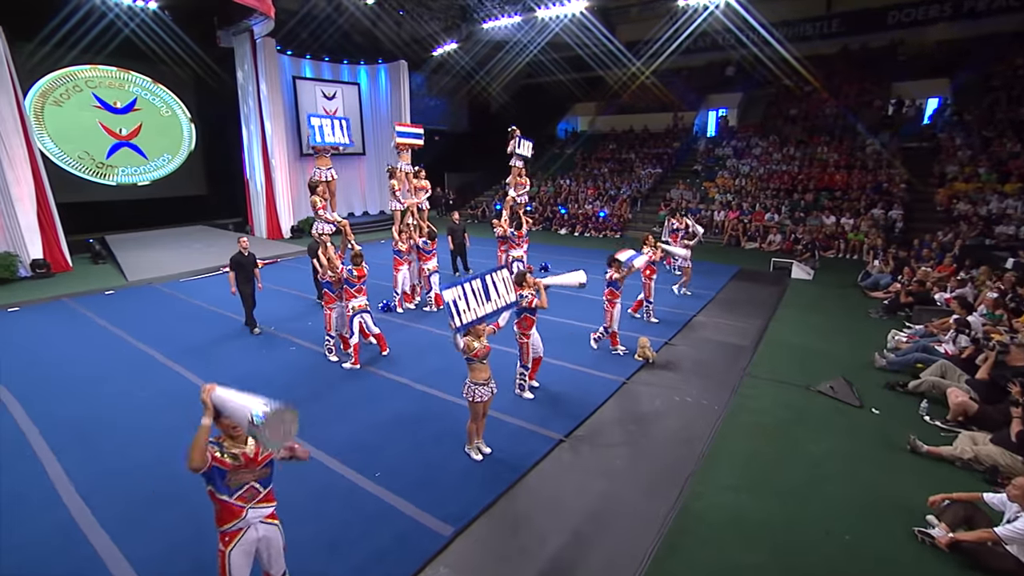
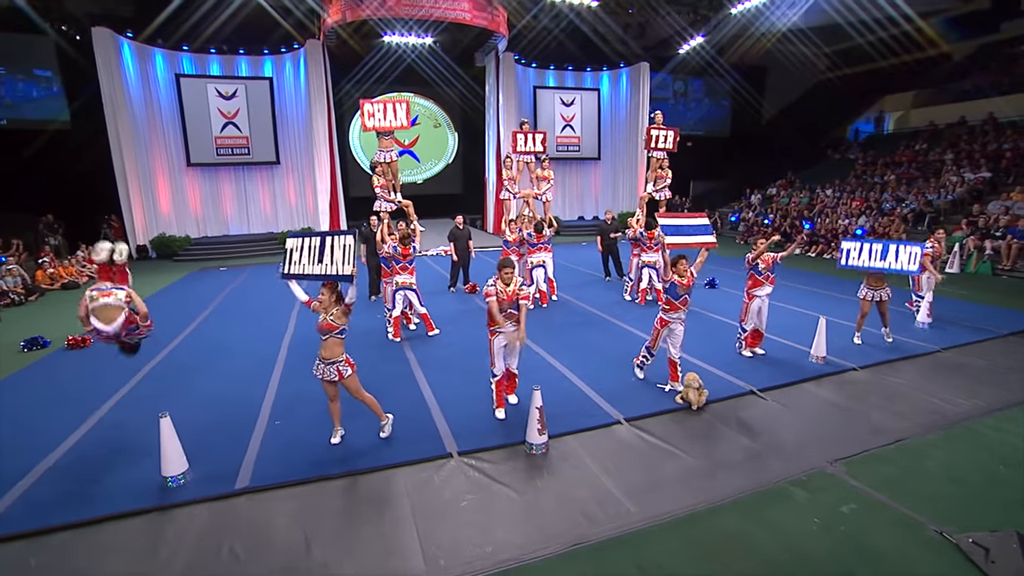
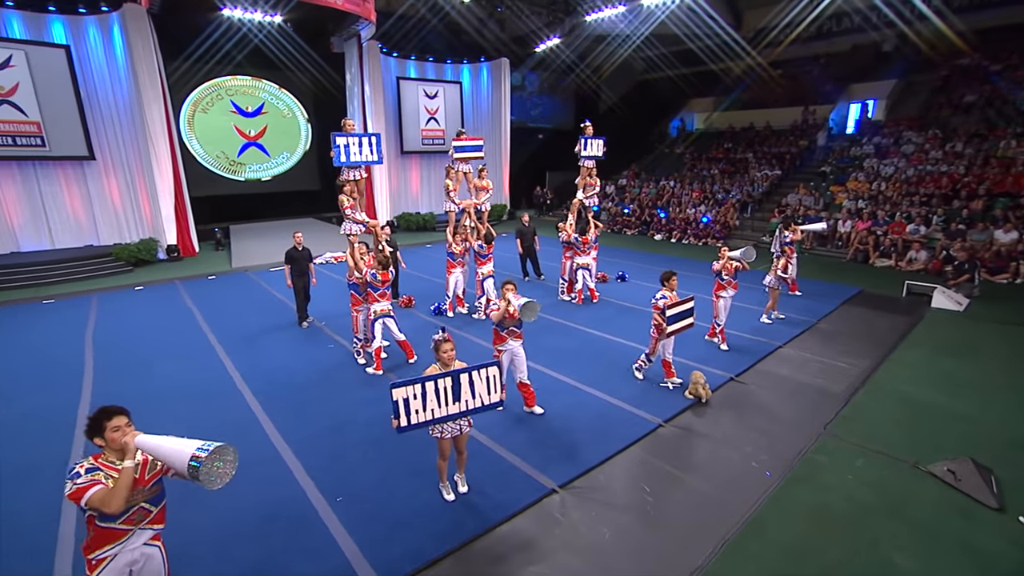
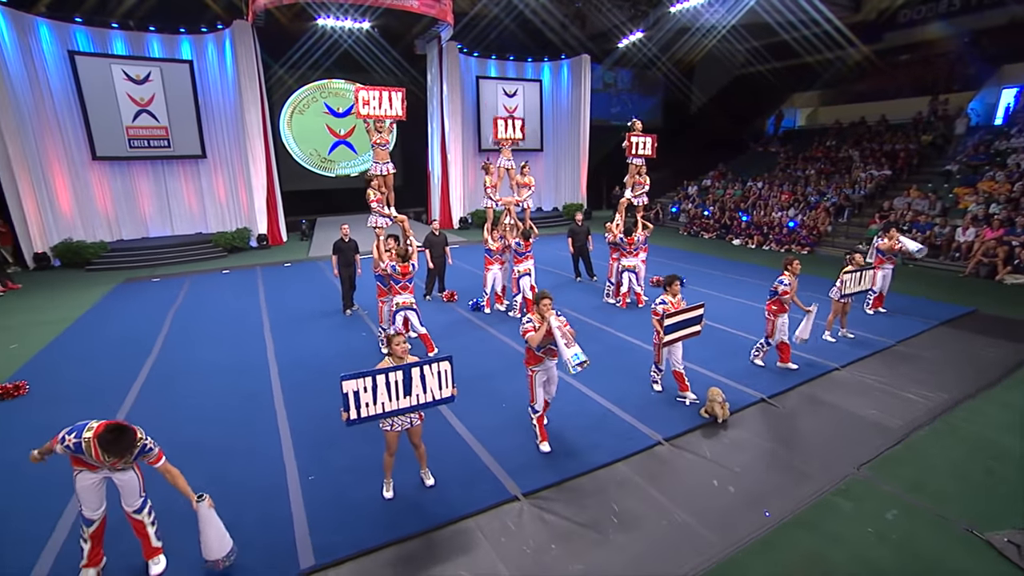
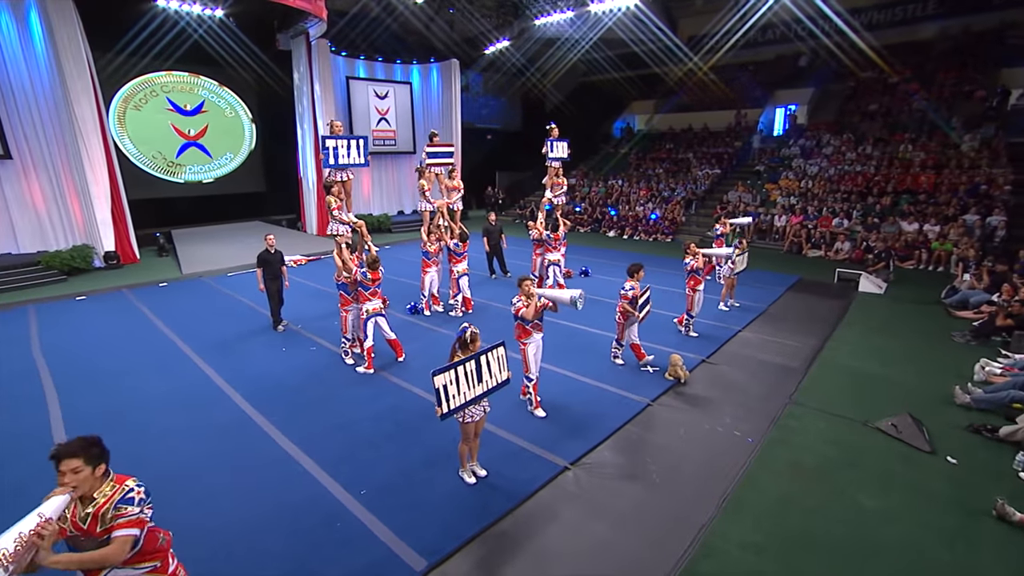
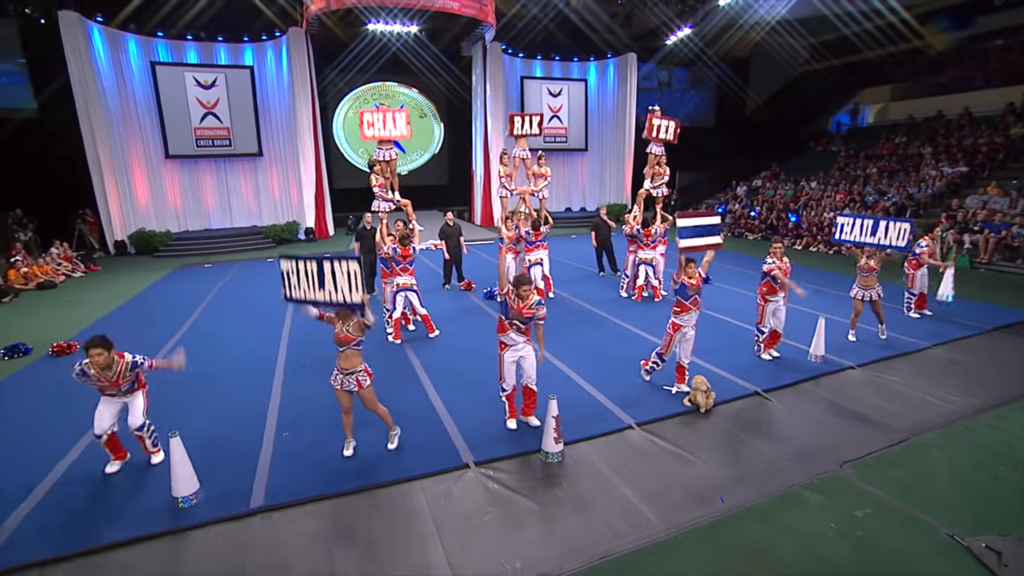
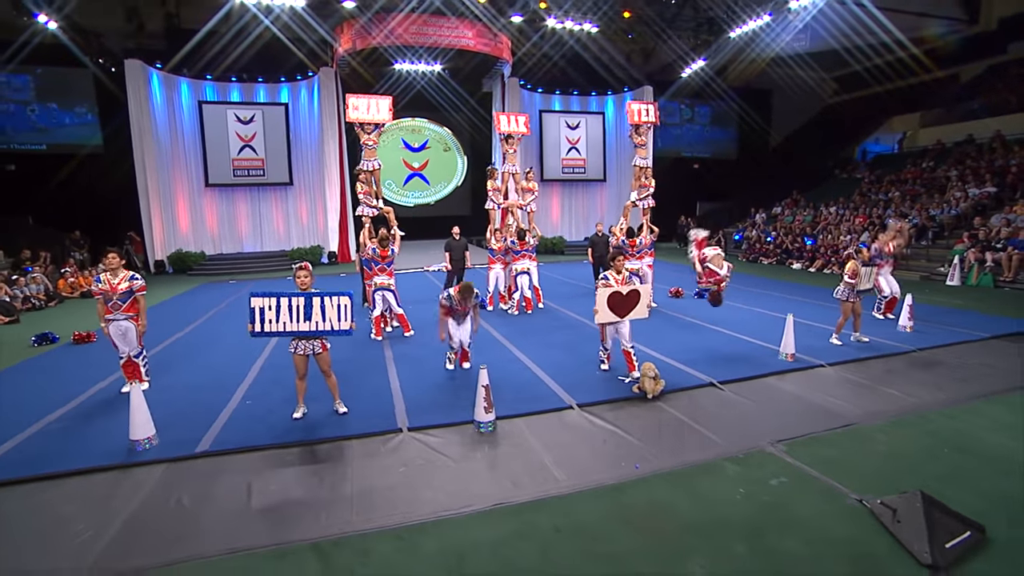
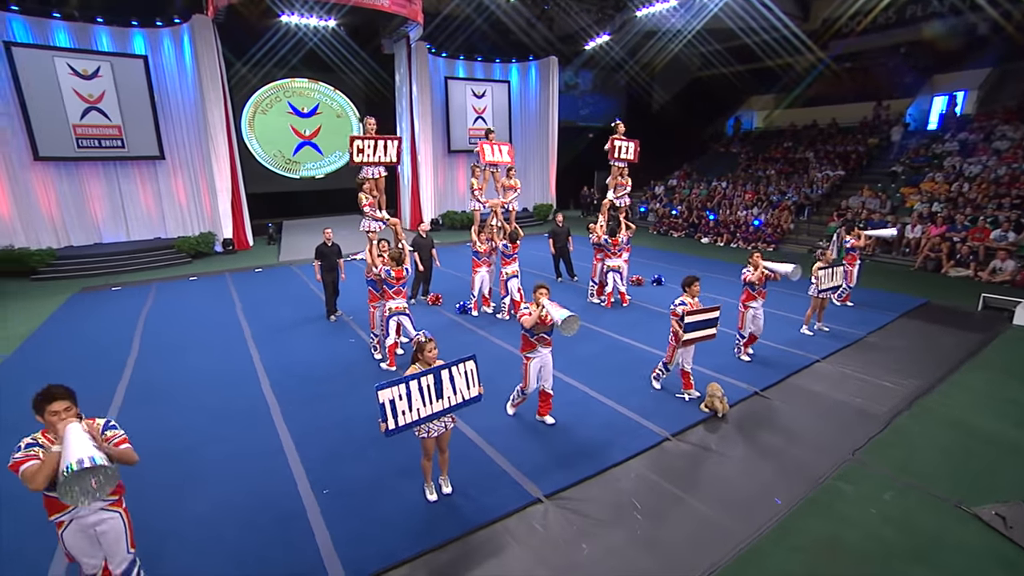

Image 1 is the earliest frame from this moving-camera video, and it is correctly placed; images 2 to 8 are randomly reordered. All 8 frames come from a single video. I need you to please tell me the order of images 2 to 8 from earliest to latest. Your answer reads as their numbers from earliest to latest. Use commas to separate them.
5, 3, 8, 4, 6, 2, 7
